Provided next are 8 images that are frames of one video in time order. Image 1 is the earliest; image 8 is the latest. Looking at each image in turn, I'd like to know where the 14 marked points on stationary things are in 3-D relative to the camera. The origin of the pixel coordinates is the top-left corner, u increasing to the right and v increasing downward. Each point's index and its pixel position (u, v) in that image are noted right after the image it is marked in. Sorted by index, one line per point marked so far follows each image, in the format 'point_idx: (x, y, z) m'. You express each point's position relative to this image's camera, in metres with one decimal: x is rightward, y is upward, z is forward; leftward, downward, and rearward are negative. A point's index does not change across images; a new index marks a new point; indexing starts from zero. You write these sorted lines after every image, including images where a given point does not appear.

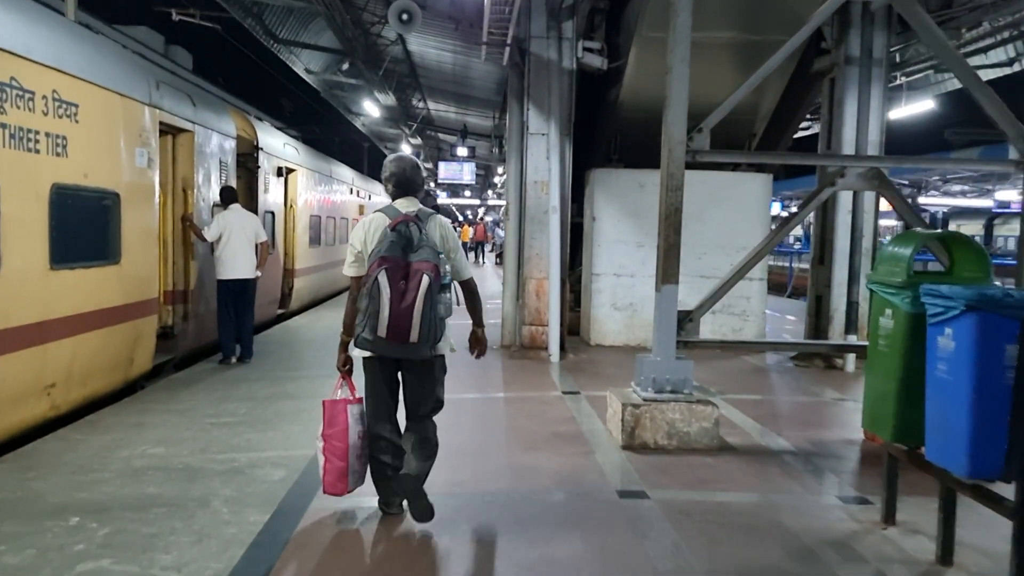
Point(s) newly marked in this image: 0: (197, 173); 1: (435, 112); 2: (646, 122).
0: (-3.0, +1.1, +8.5) m
1: (-1.7, +3.8, +18.9) m
2: (+1.4, +1.7, +9.3) m
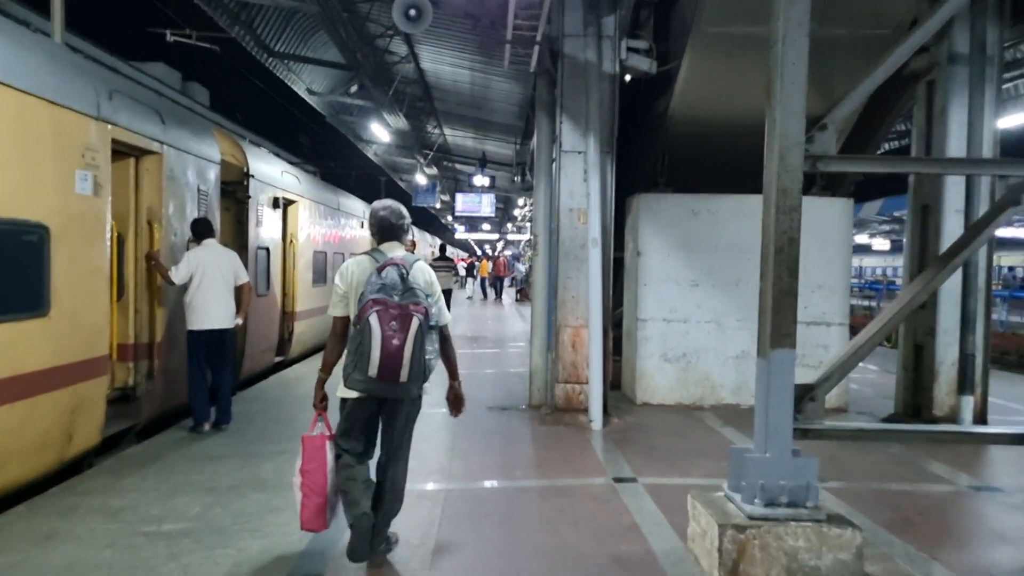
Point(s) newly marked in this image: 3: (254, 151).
0: (-2.8, +0.7, +7.1) m
1: (-1.2, +3.0, +17.6) m
2: (+1.6, +1.3, +7.8) m
3: (-2.9, +1.5, +10.2) m
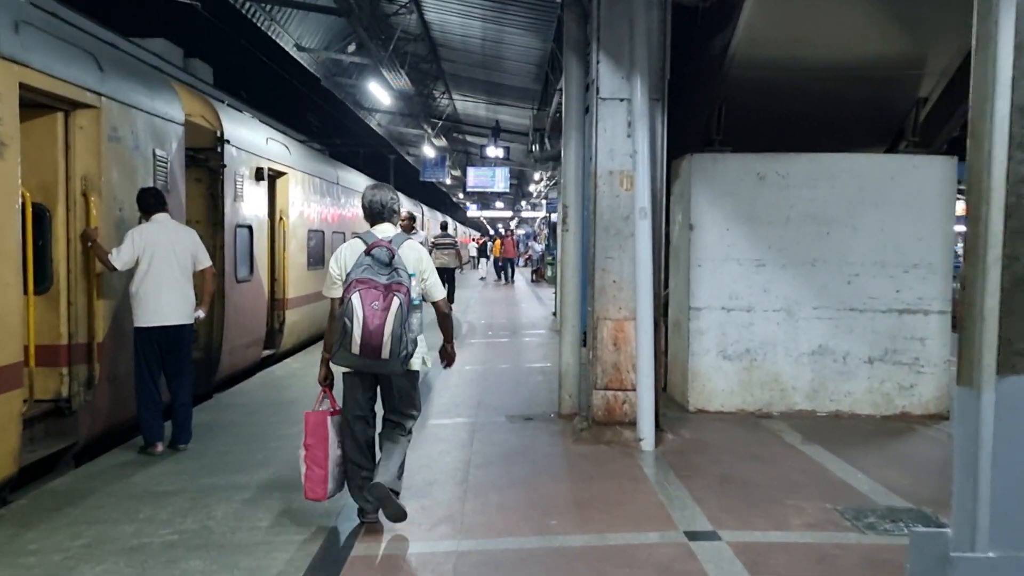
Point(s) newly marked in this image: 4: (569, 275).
0: (-2.6, +0.8, +5.8) m
1: (-0.9, +3.3, +16.2) m
2: (+1.8, +1.4, +6.3) m
3: (-2.8, +1.7, +8.8) m
4: (+0.4, +0.1, +6.2) m
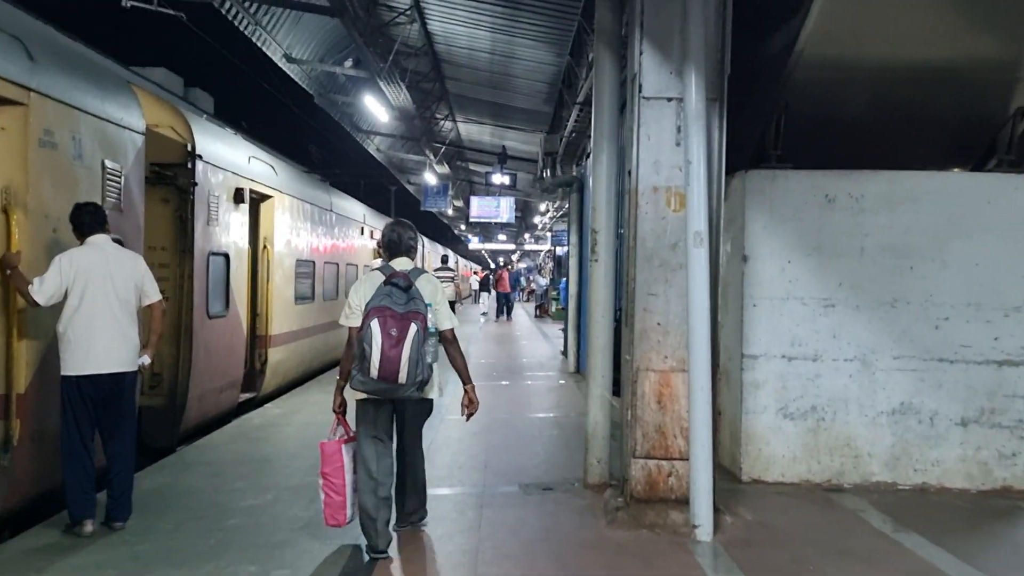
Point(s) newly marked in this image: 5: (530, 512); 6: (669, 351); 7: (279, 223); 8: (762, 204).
0: (-2.5, +0.6, +4.7) m
1: (-0.8, +2.7, +15.2) m
2: (+1.9, +1.2, +5.3) m
3: (-2.6, +1.4, +7.8) m
4: (+0.5, -0.1, +5.1) m
5: (+0.1, -1.2, +4.7) m
6: (+0.8, -0.3, +4.5) m
7: (-2.5, +0.7, +9.7) m
8: (+1.5, +0.5, +5.2) m
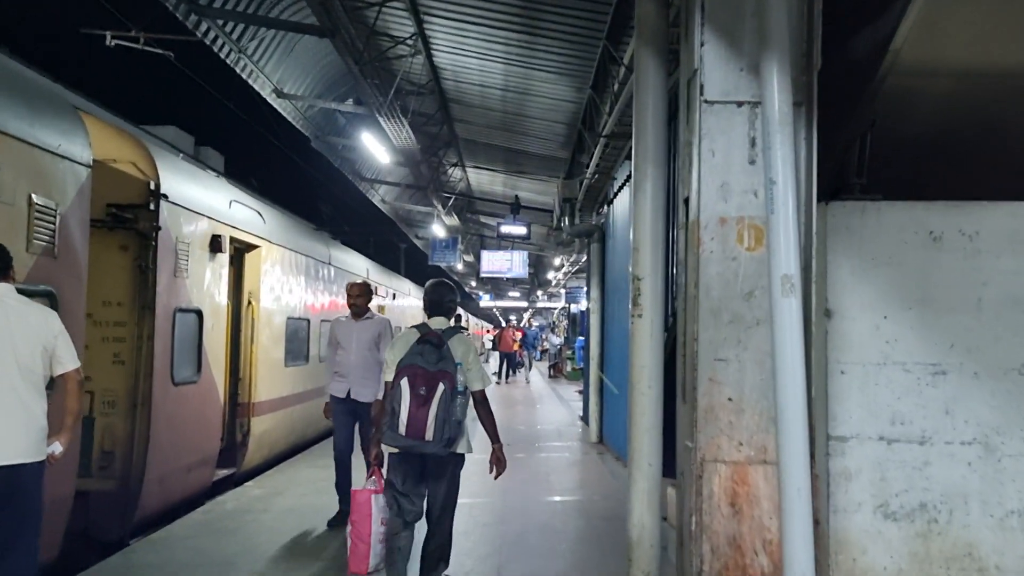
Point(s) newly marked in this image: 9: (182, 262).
0: (-2.4, +0.3, +3.7) m
1: (-0.6, +1.8, +14.3) m
2: (+2.0, +0.9, +4.3) m
3: (-2.5, +0.9, +6.8) m
4: (+0.6, -0.4, +4.0) m
5: (+0.2, -1.4, +3.5) m
6: (+0.9, -0.6, +3.3) m
7: (-2.4, +0.1, +8.7) m
8: (+1.5, +0.2, +4.1) m
9: (-2.4, +0.2, +6.5) m
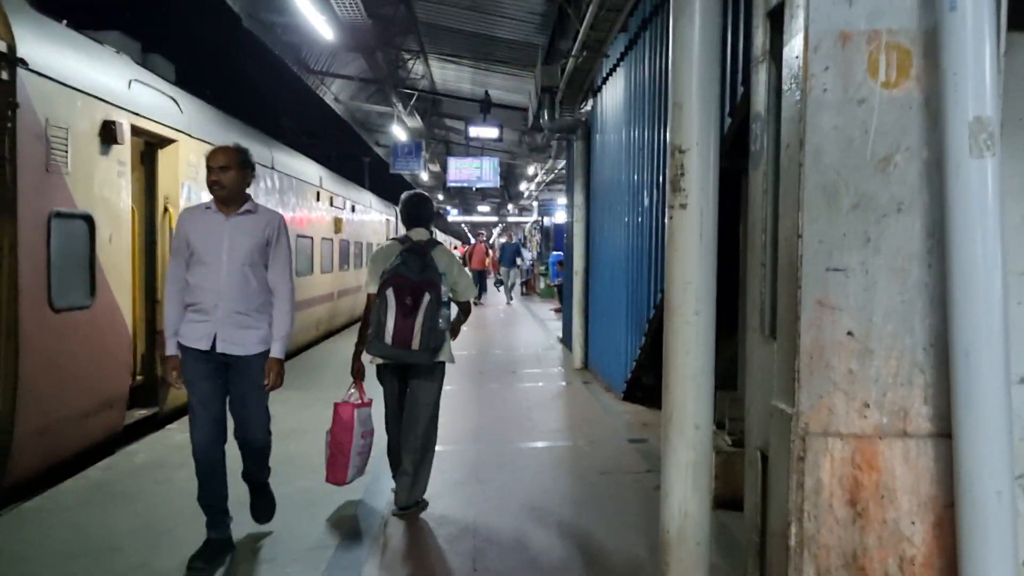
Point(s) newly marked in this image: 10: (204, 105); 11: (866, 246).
0: (-2.5, +0.6, +2.2) m
1: (-1.0, +3.1, +12.6) m
2: (+1.9, +1.3, +2.9) m
3: (-2.7, +1.5, +5.2) m
4: (+0.5, -0.1, +2.7) m
5: (+0.1, -1.1, +2.3) m
6: (+0.8, -0.2, +2.0) m
7: (-2.6, +0.9, +7.2) m
8: (+1.5, +0.6, +2.7) m
9: (-2.6, +0.8, +5.0) m
10: (-2.7, +1.6, +7.8) m
11: (+0.8, +0.1, +2.0) m
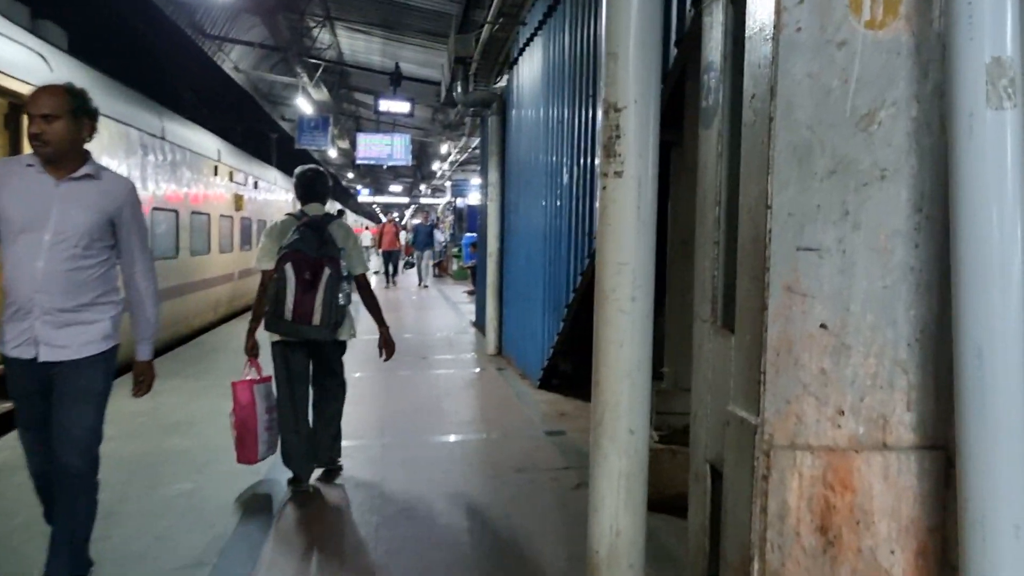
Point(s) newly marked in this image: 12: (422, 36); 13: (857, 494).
0: (-2.7, +0.6, +1.5) m
1: (-2.2, +3.3, +12.0) m
2: (+1.7, +1.3, +2.6) m
3: (-3.1, +1.6, +4.5) m
4: (+0.3, 0.0, +2.3) m
5: (-0.1, -1.1, +1.9) m
6: (+0.6, -0.2, +1.7) m
7: (-3.3, +1.0, +6.4) m
8: (+1.2, +0.6, +2.4) m
9: (-3.0, +0.9, +4.3) m
10: (-3.4, +1.8, +7.0) m
11: (+0.6, +0.1, +1.7) m
12: (-1.1, +3.0, +10.5) m
13: (+0.7, -0.4, +1.7) m
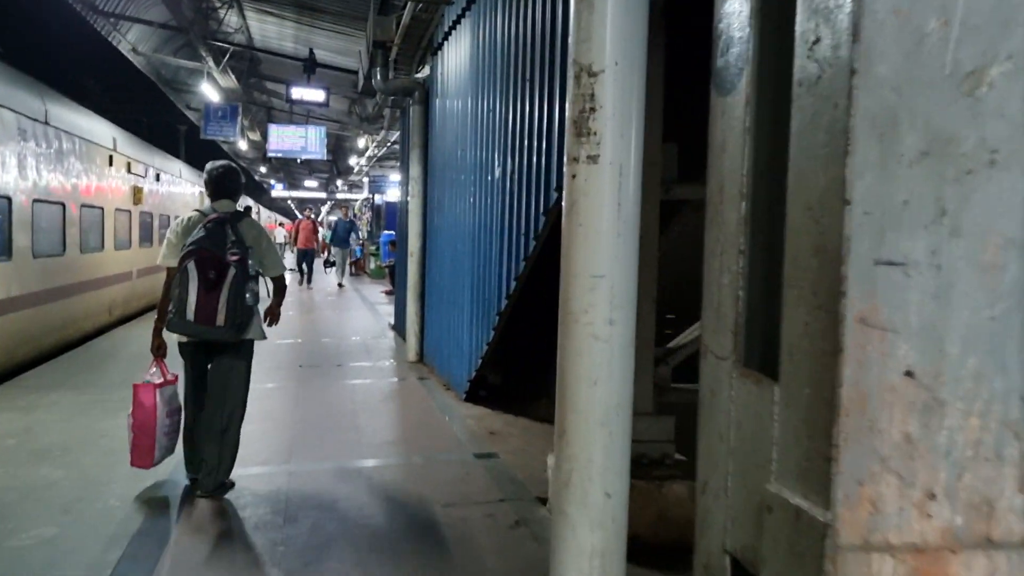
0: (-2.7, +0.6, +0.7) m
1: (-3.2, +3.3, +11.2) m
2: (+1.5, +1.3, +2.2) m
3: (-3.4, +1.6, +3.6) m
4: (+0.2, -0.1, +1.7) m
5: (-0.1, -1.1, +1.3) m
6: (+0.6, -0.3, +1.2) m
7: (-3.8, +1.0, +5.6) m
8: (+1.1, +0.6, +2.0) m
9: (-3.3, +0.9, +3.5) m
10: (-3.9, +1.7, +6.1) m
11: (+0.6, +0.1, +1.2) m
12: (-1.9, +3.0, +9.8) m
13: (+0.6, -0.4, +1.2) m
